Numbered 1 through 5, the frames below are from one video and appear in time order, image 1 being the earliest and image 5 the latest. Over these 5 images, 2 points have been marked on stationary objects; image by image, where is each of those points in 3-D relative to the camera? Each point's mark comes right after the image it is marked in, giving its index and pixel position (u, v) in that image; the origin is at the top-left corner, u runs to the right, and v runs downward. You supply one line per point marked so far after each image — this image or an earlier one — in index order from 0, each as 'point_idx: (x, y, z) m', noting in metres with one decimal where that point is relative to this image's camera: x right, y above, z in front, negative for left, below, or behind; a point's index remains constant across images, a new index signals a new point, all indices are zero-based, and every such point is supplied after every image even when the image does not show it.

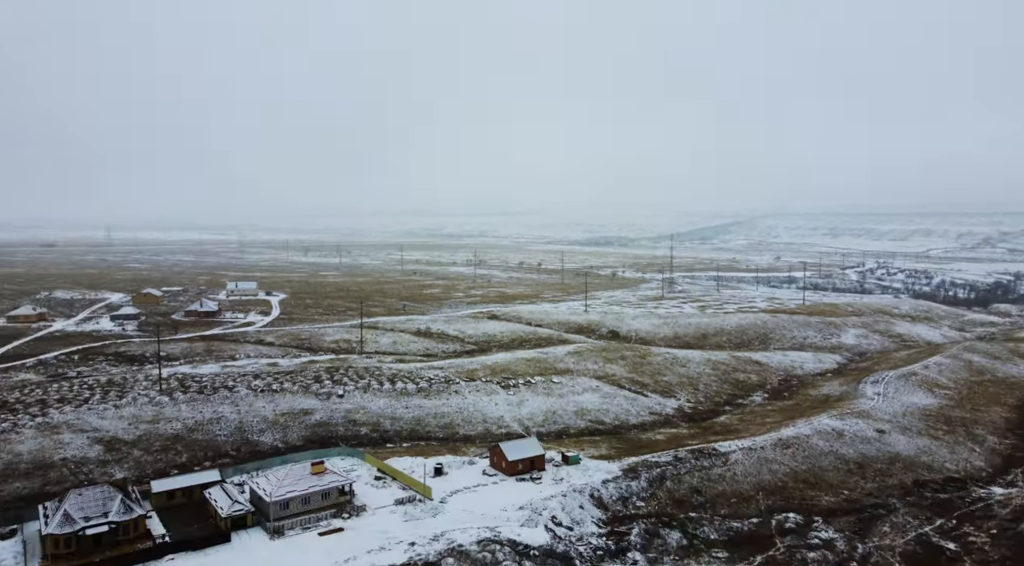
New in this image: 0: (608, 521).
0: (+2.5, -6.0, +19.5) m
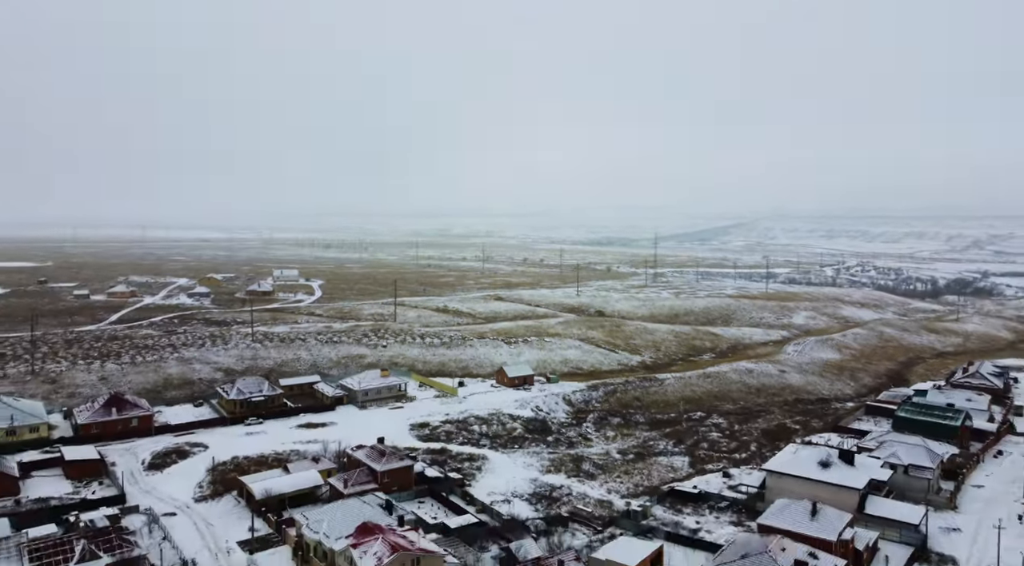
0: (+2.5, -4.8, +29.7) m
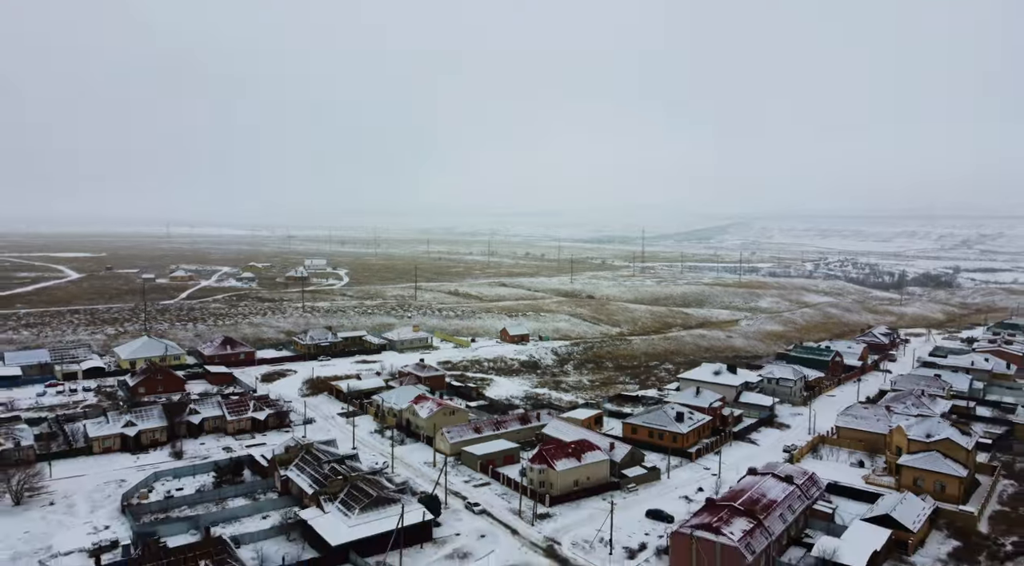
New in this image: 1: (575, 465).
0: (+2.5, -3.7, +39.1) m
1: (+1.5, -4.4, +18.4) m
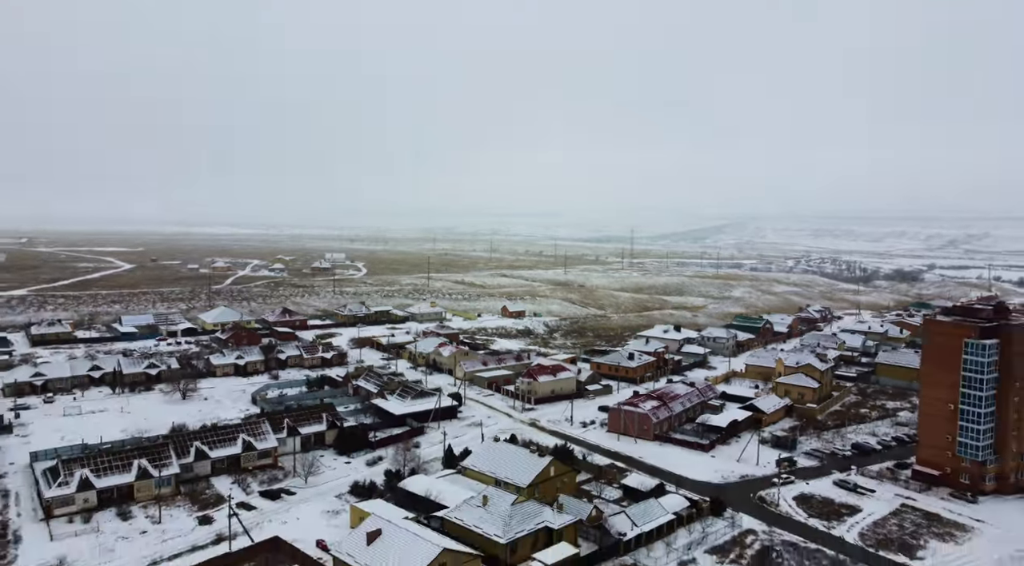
0: (+2.4, -2.8, +47.8) m
1: (+1.4, -3.5, +27.2) m
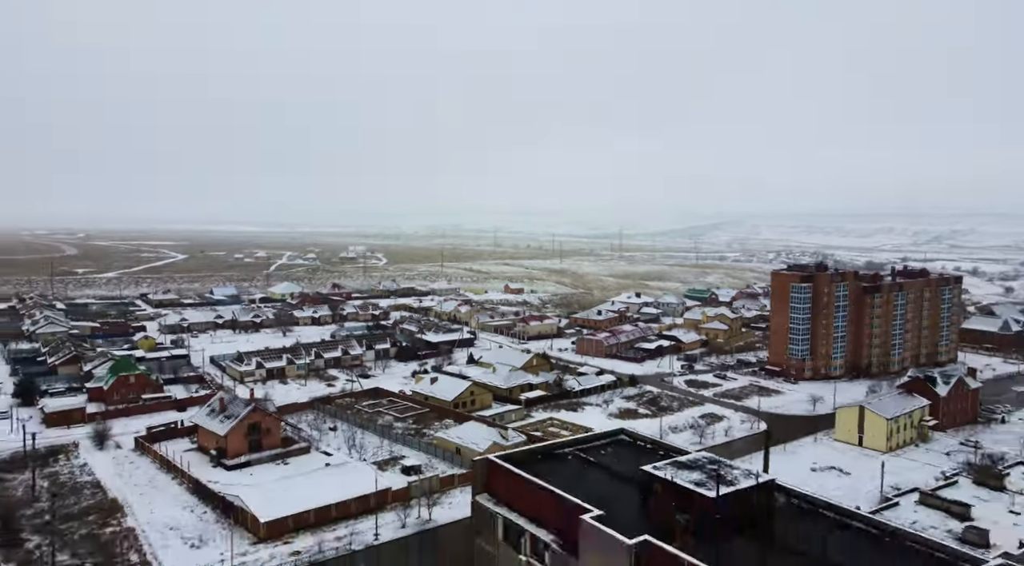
0: (+2.4, -1.4, +59.1) m
1: (+1.4, -2.1, +38.5) m
